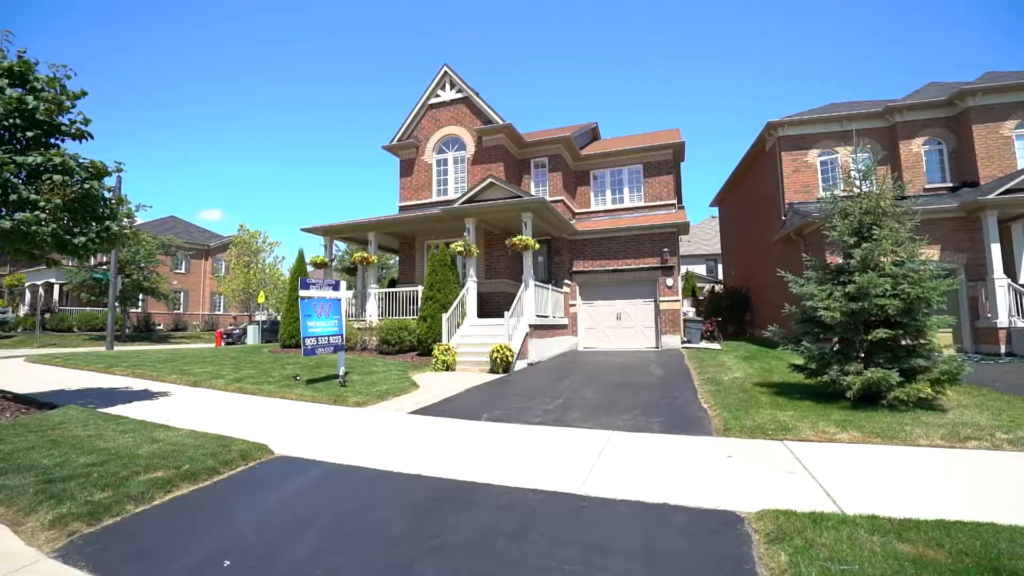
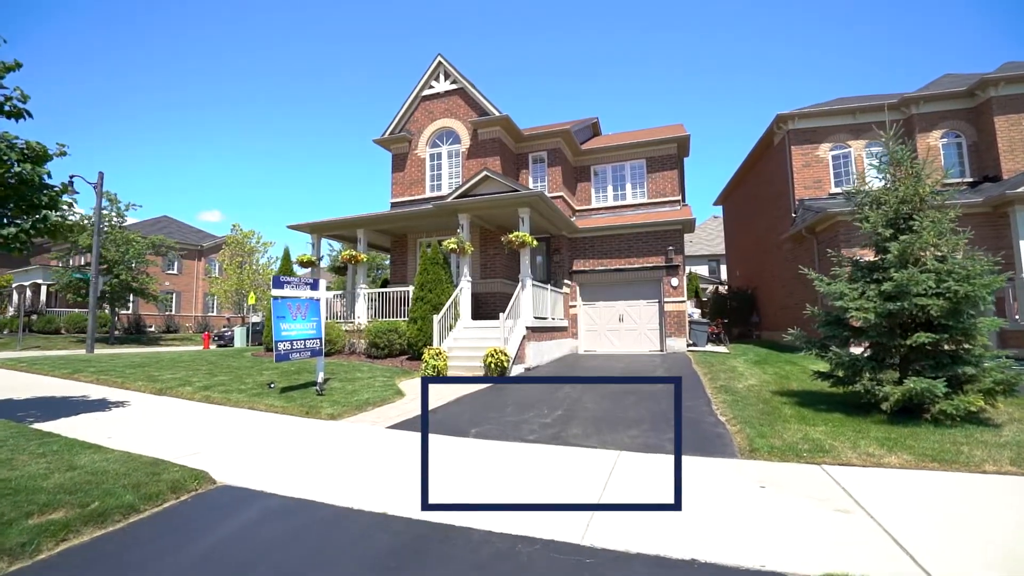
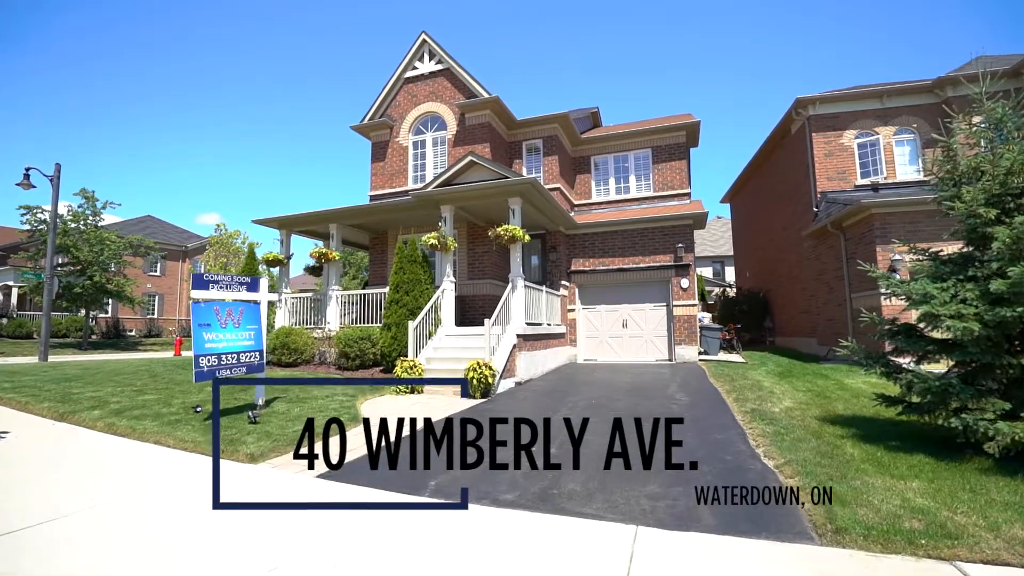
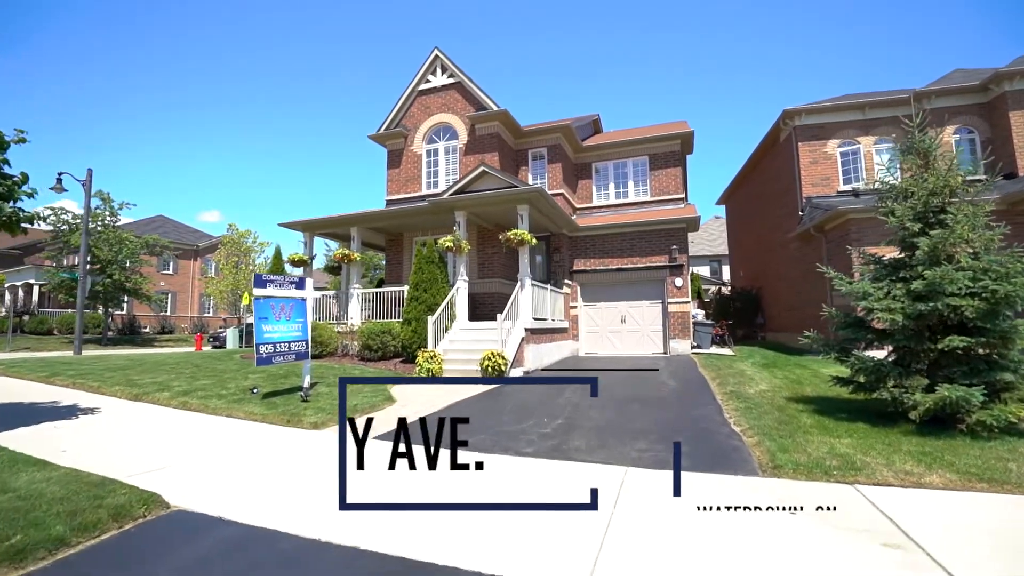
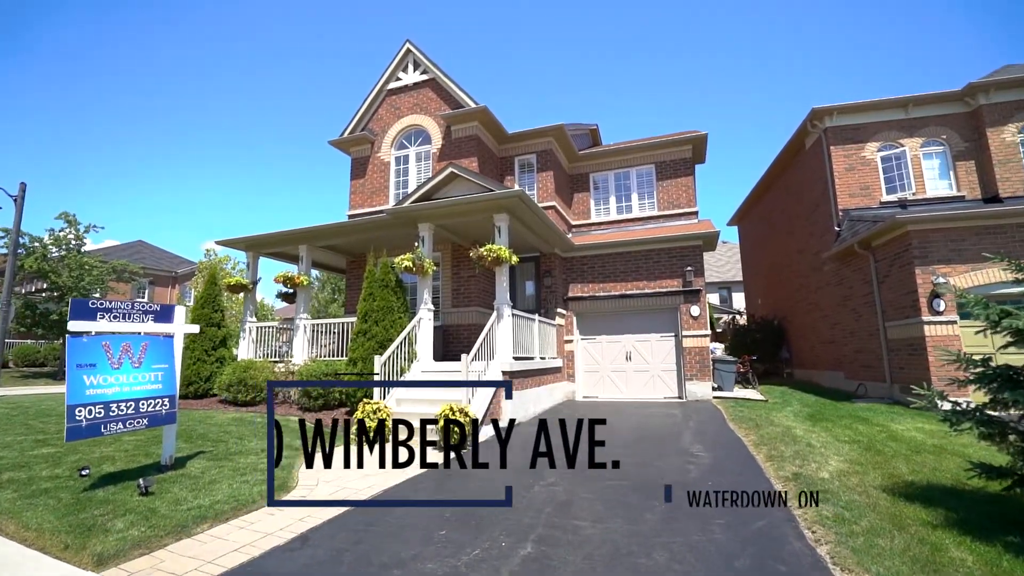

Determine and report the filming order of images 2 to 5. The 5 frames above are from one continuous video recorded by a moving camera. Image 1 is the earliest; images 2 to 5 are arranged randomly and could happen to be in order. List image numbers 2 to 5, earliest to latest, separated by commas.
2, 4, 3, 5
